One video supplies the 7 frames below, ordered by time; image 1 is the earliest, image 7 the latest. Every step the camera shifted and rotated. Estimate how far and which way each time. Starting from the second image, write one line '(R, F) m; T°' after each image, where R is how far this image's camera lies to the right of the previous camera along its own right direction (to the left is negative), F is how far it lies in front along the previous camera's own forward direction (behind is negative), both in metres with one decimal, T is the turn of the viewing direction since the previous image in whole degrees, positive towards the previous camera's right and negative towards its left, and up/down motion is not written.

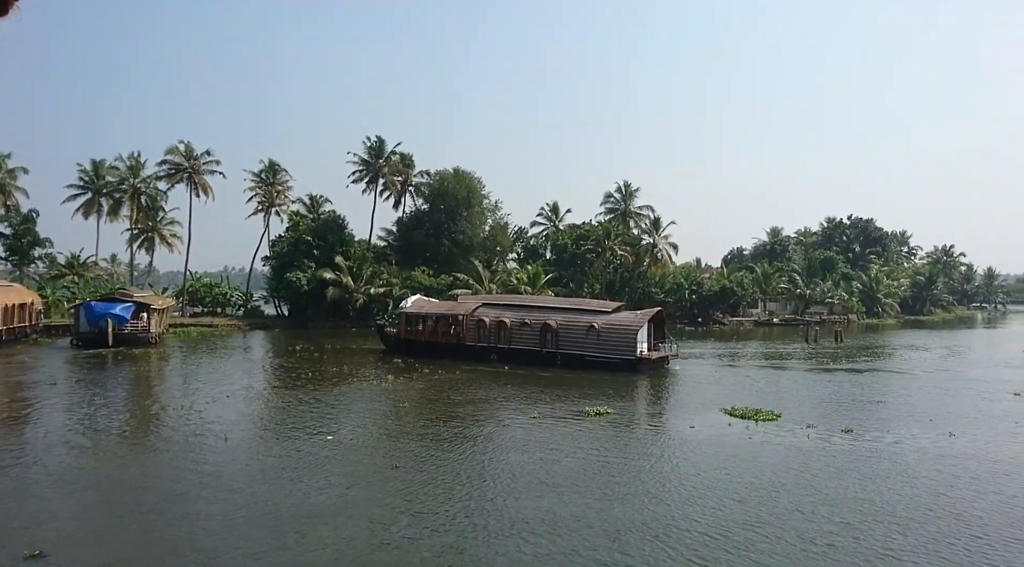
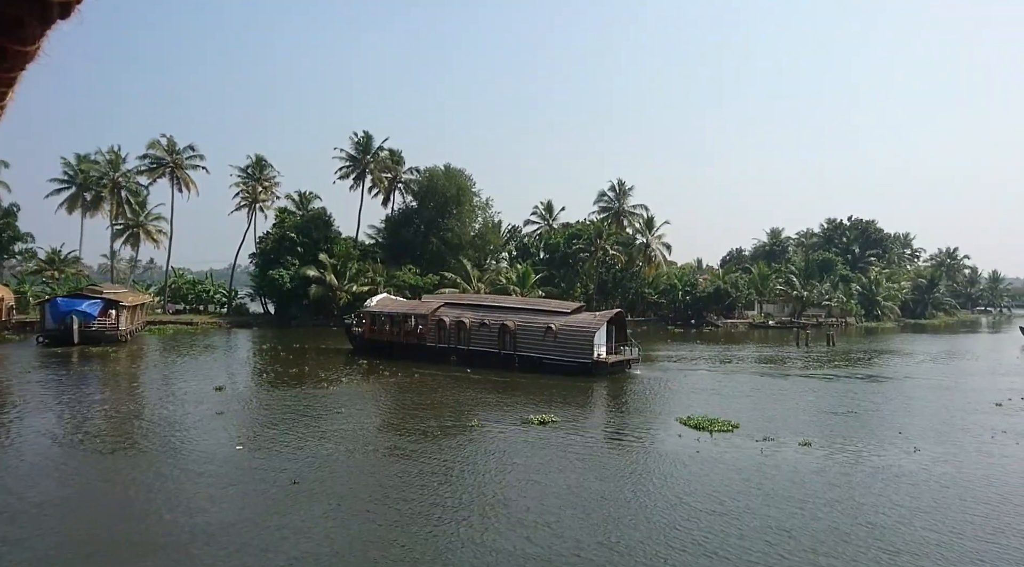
(+1.7, +1.2) m; -1°
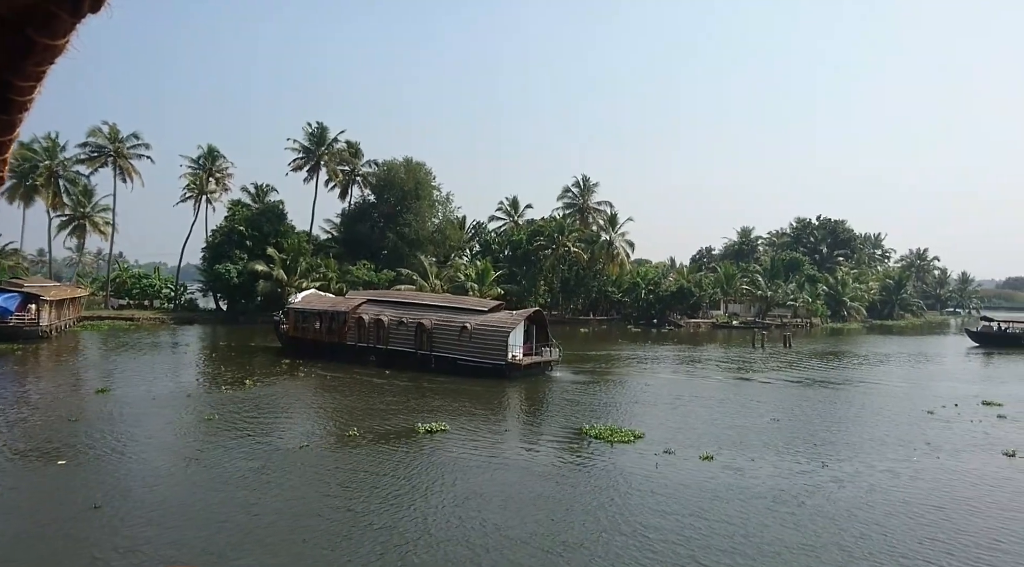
(+2.0, +1.5) m; +1°
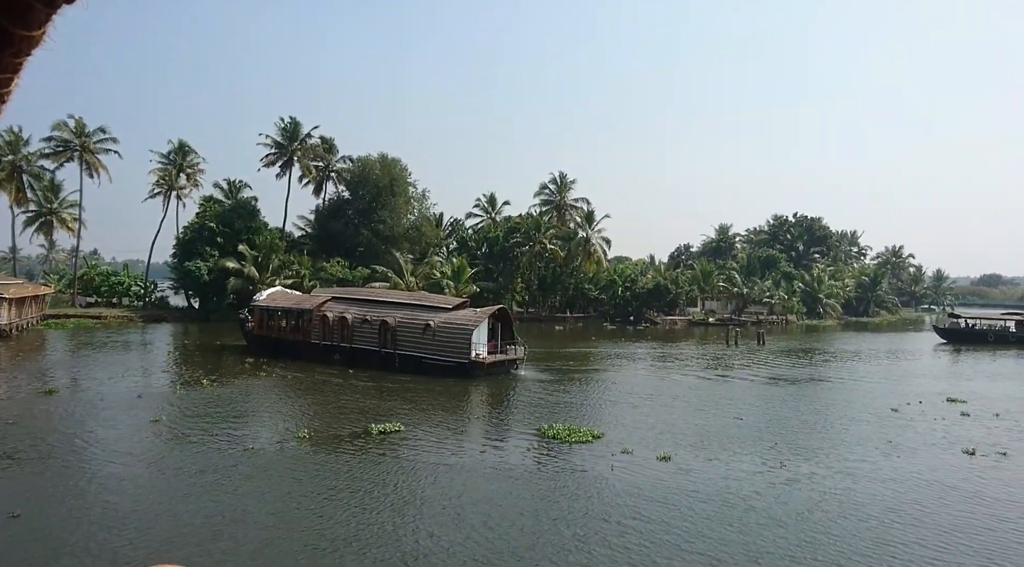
(+0.5, +0.4) m; +1°
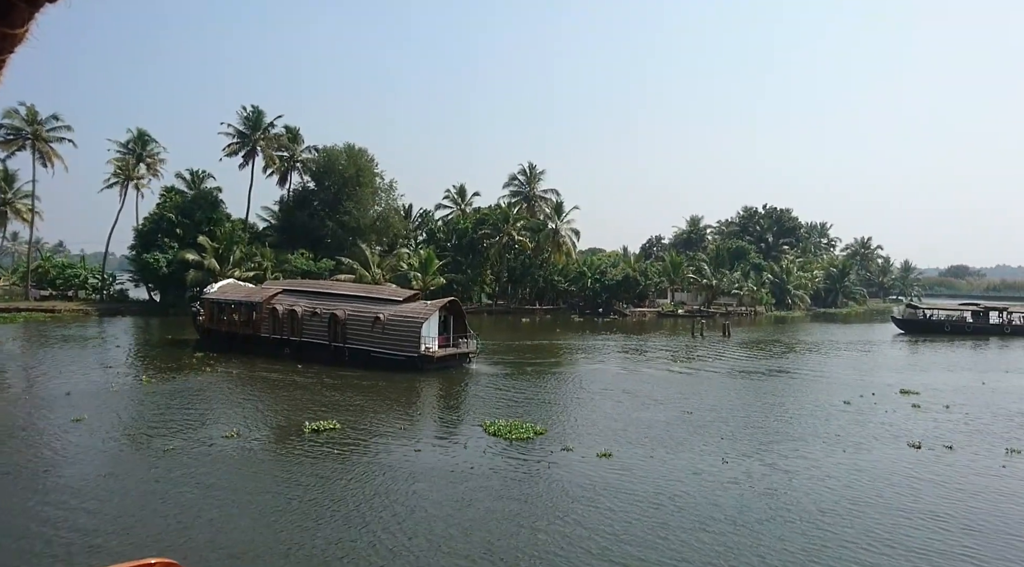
(+0.7, +0.6) m; +2°
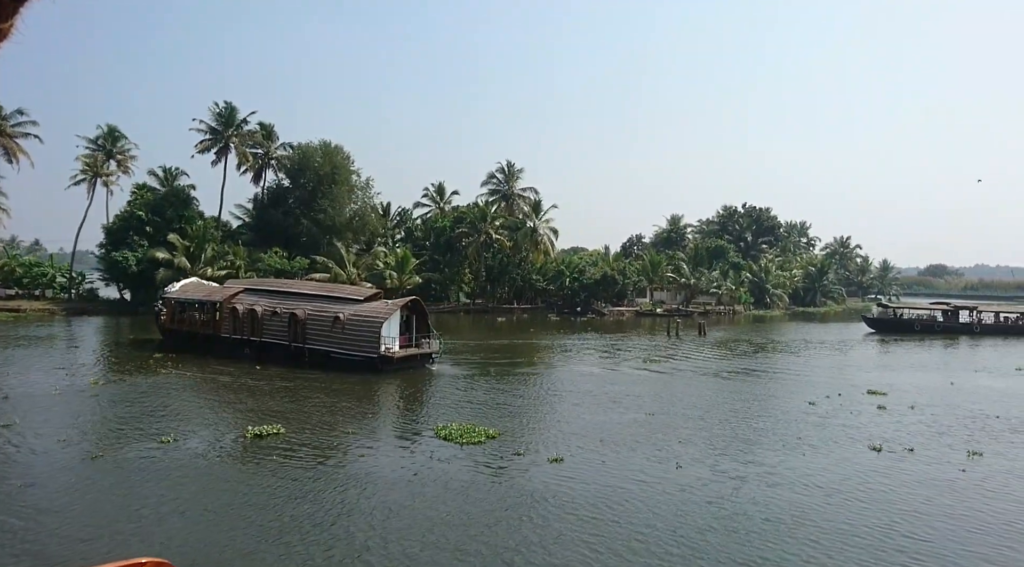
(+0.6, +0.5) m; +1°
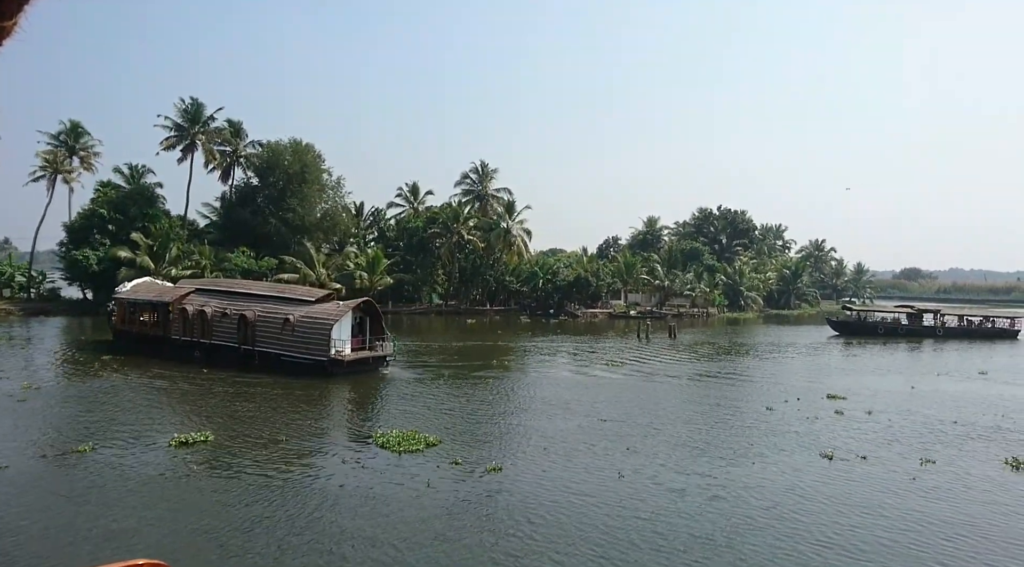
(+0.6, +0.6) m; +1°
